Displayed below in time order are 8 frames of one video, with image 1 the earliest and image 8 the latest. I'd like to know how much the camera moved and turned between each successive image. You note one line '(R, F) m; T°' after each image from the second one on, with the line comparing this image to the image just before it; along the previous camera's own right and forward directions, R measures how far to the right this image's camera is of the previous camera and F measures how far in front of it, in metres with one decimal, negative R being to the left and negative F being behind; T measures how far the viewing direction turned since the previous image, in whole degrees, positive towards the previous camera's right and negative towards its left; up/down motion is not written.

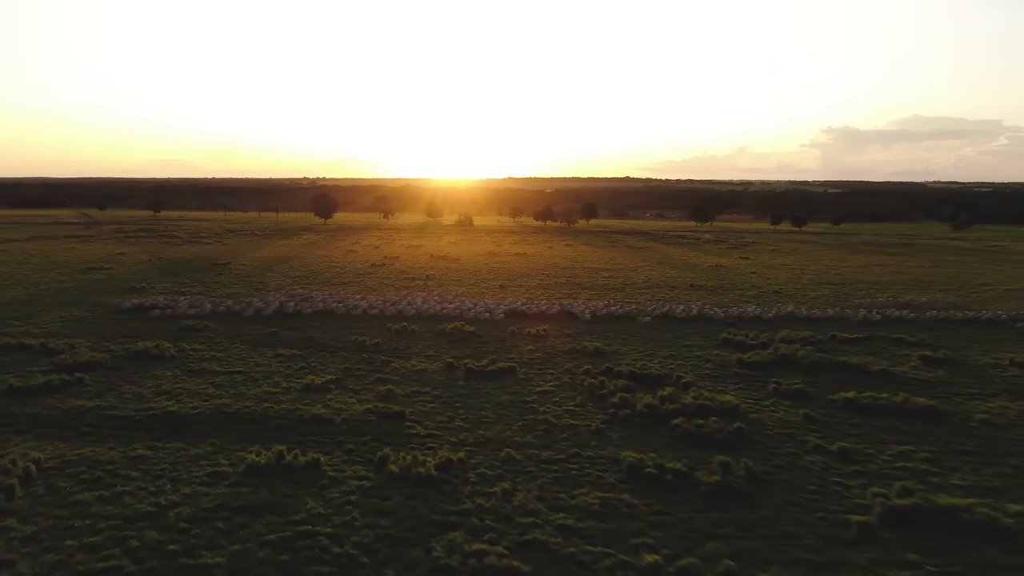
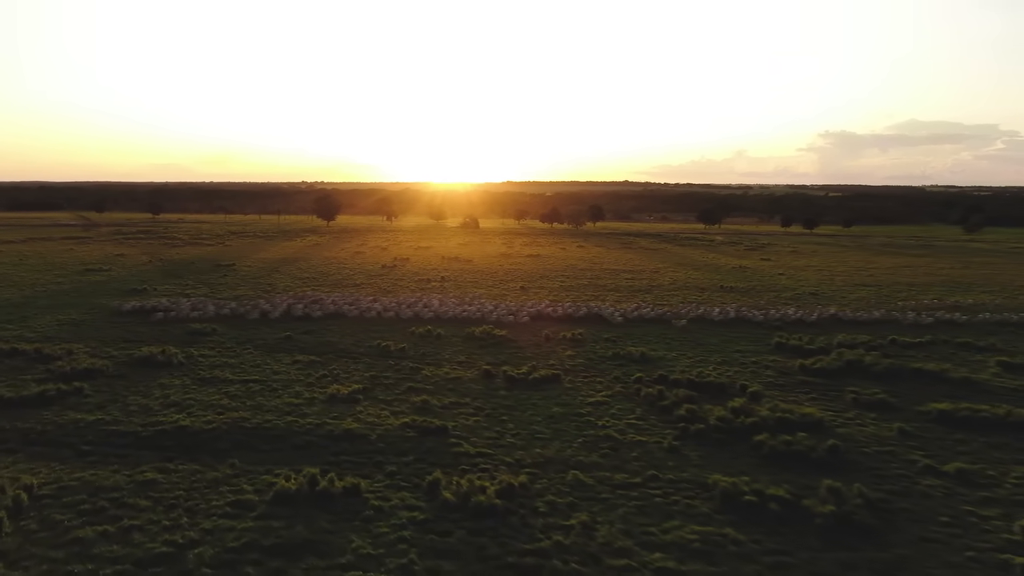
(-1.8, +2.5) m; 0°
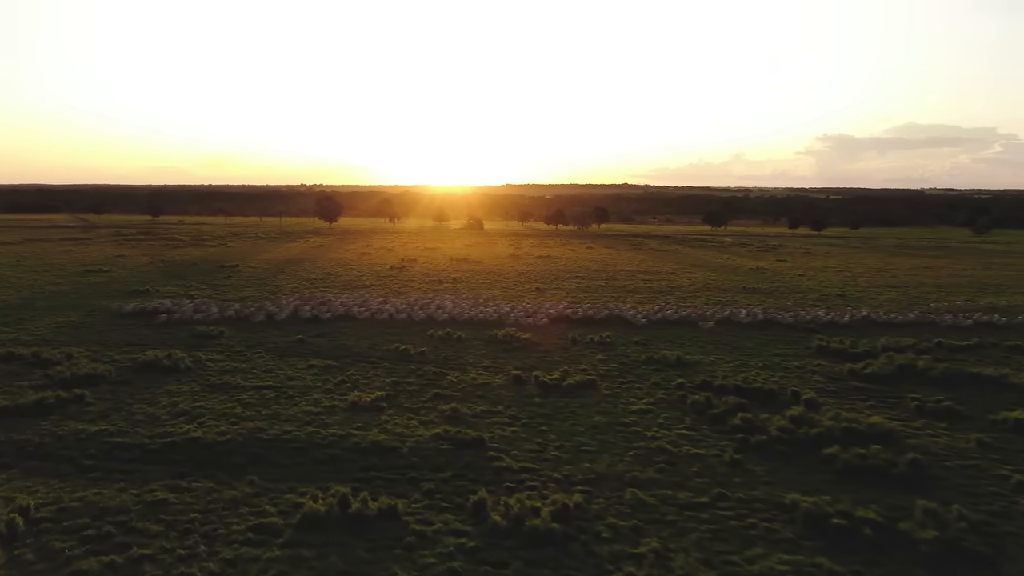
(-1.2, +1.6) m; 0°
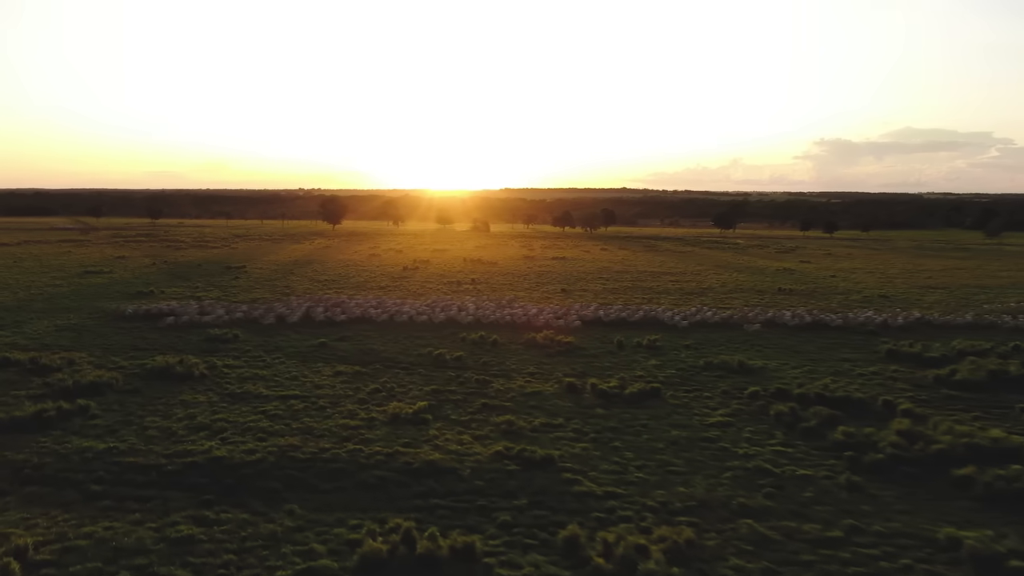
(-1.8, +2.4) m; 0°
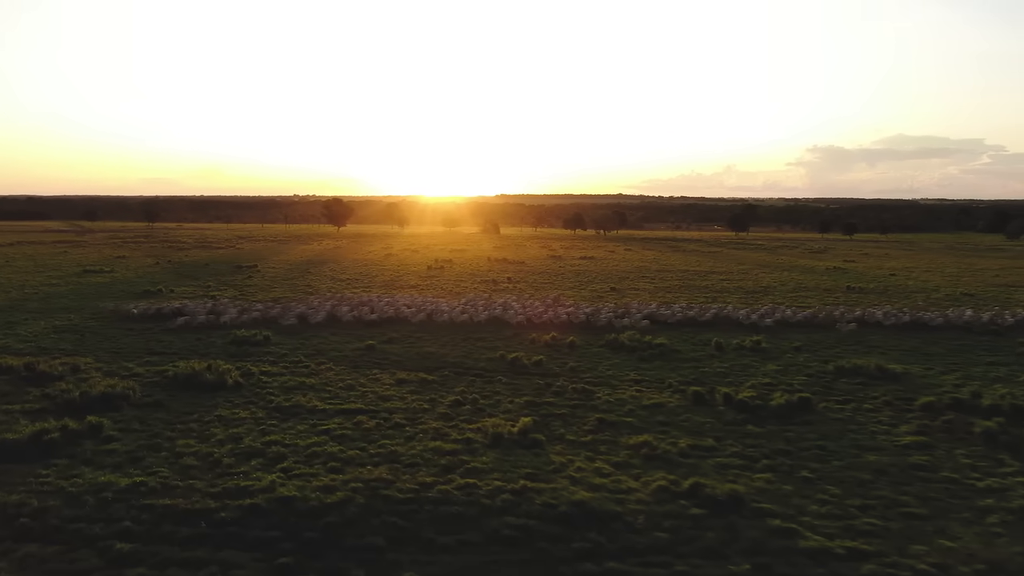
(-3.1, +4.0) m; 0°
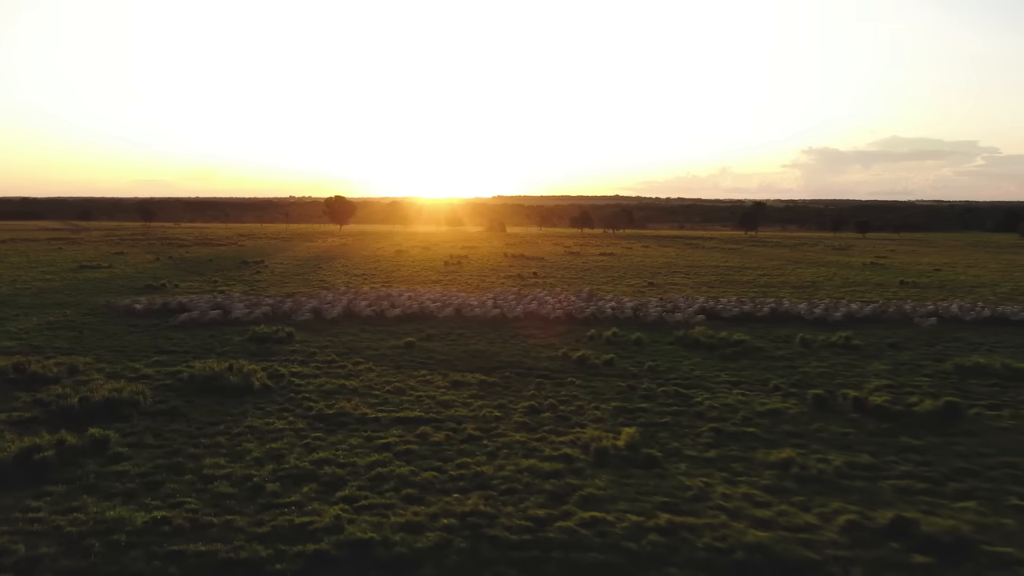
(-2.0, +2.8) m; 0°
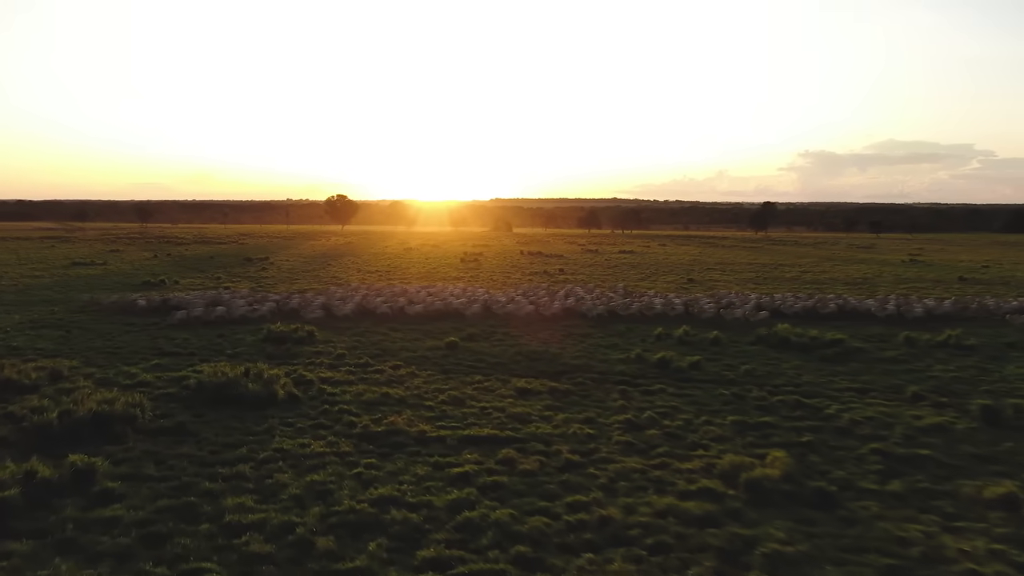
(-1.7, +2.9) m; 0°
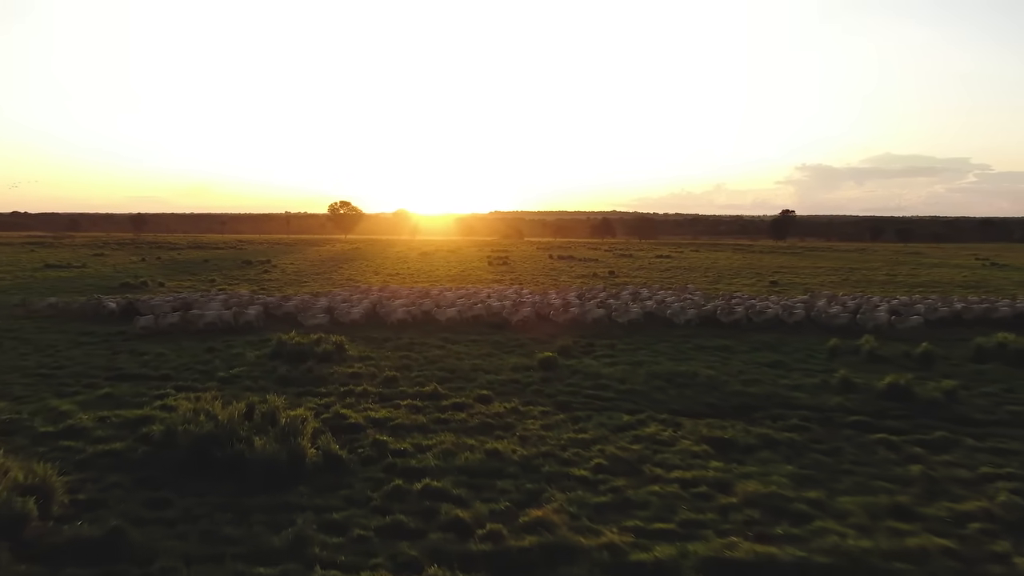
(-2.4, +5.5) m; 0°
